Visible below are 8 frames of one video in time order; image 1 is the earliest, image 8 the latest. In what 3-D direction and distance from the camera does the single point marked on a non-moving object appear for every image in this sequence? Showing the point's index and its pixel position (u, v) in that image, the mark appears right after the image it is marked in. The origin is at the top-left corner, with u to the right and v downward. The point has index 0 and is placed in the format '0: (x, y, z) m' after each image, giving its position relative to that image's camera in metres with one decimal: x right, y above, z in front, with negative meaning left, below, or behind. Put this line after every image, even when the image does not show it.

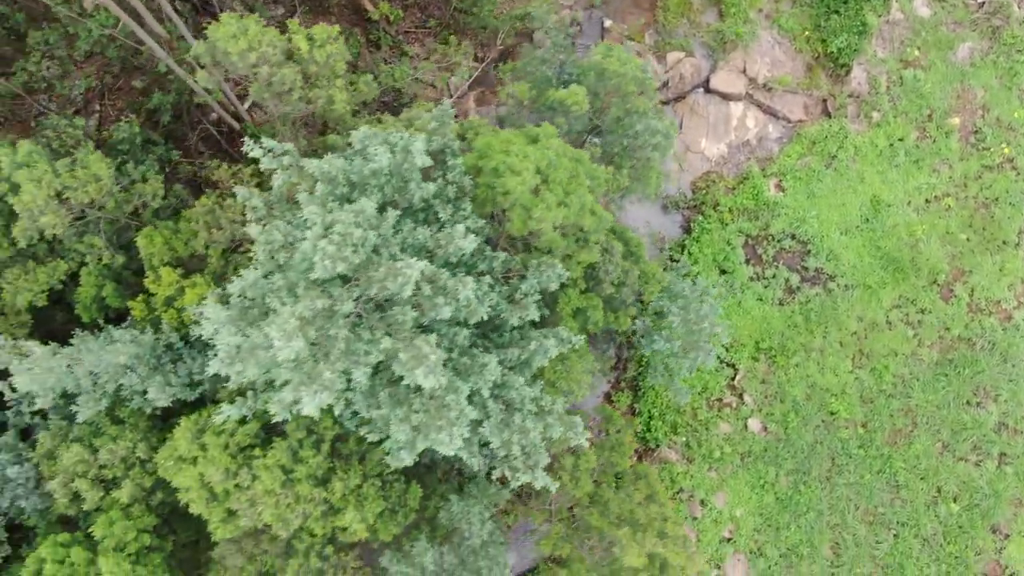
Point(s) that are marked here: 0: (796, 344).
0: (+6.0, -1.2, +15.4) m
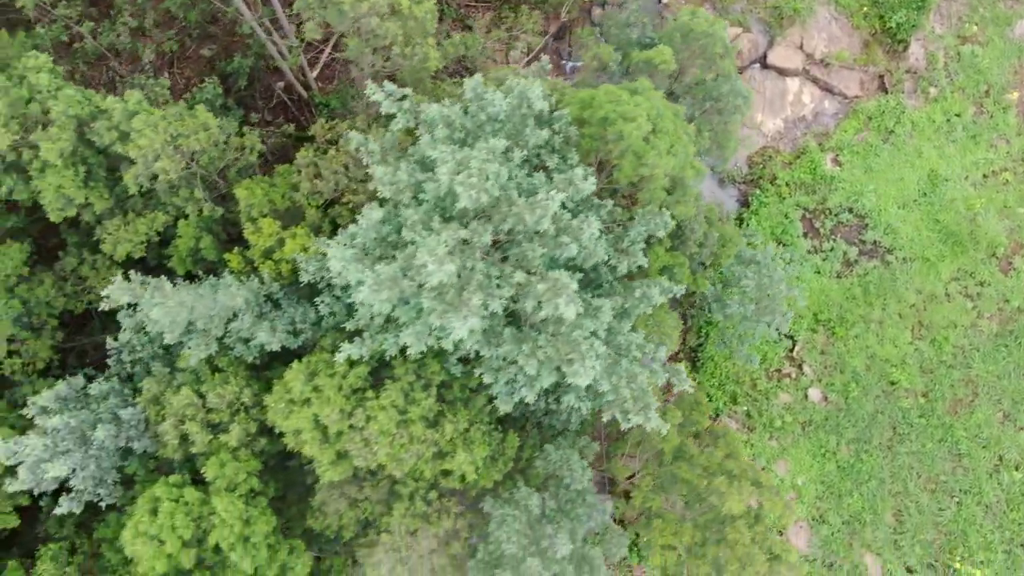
0: (+7.3, -0.6, +15.6) m
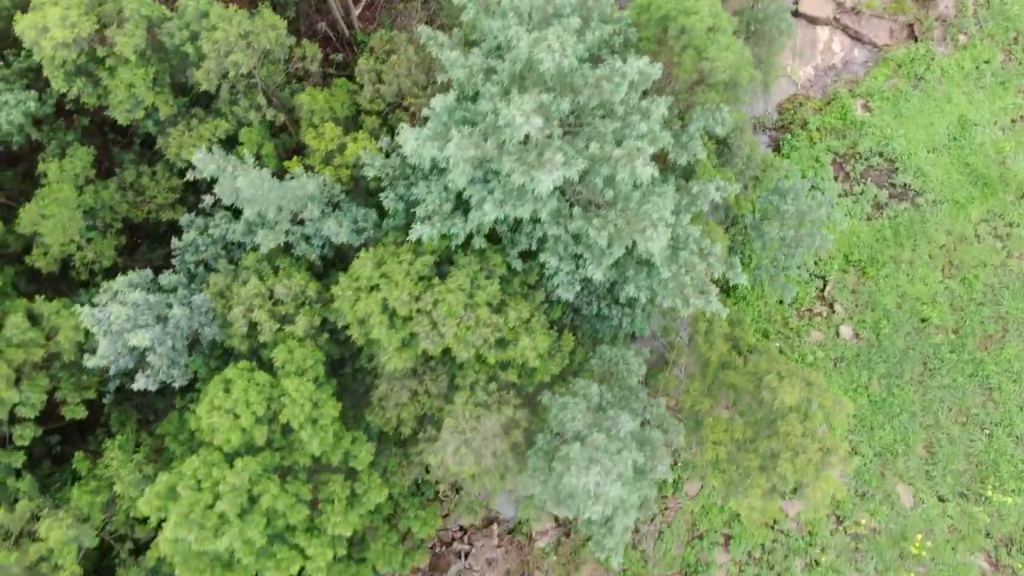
0: (+8.0, +0.7, +15.8) m
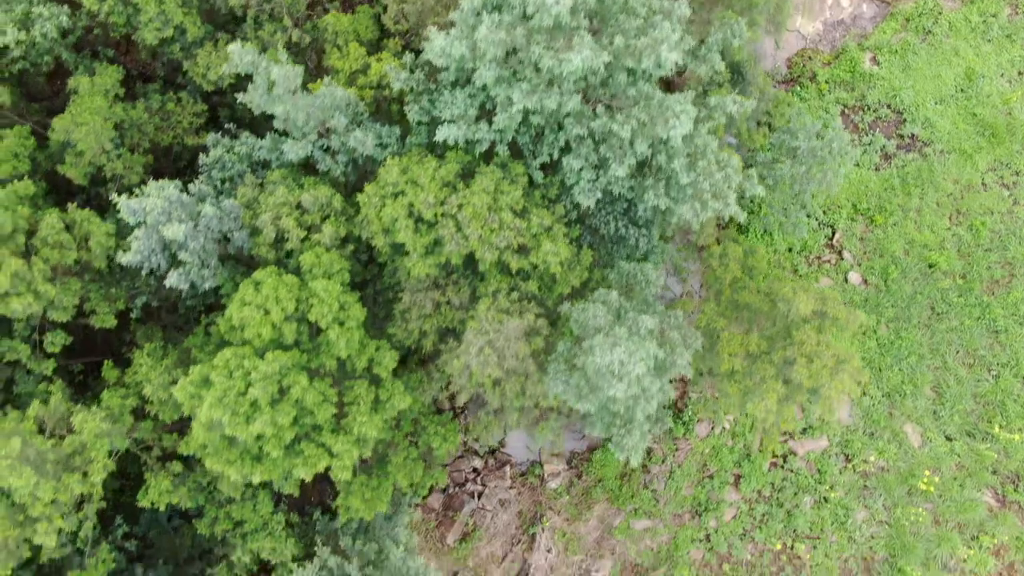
0: (+8.3, +1.8, +16.0) m
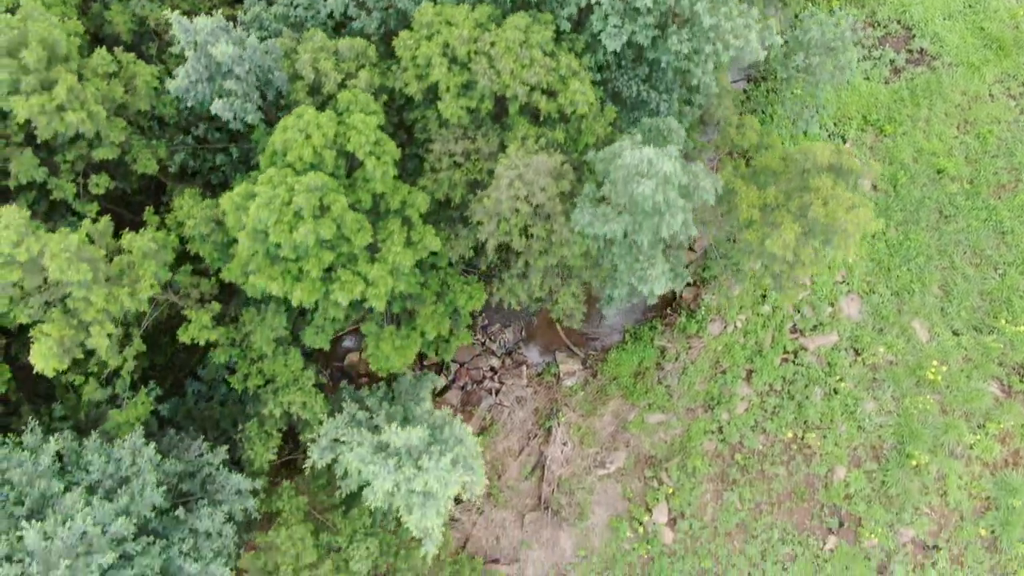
0: (+8.7, +3.9, +16.4) m
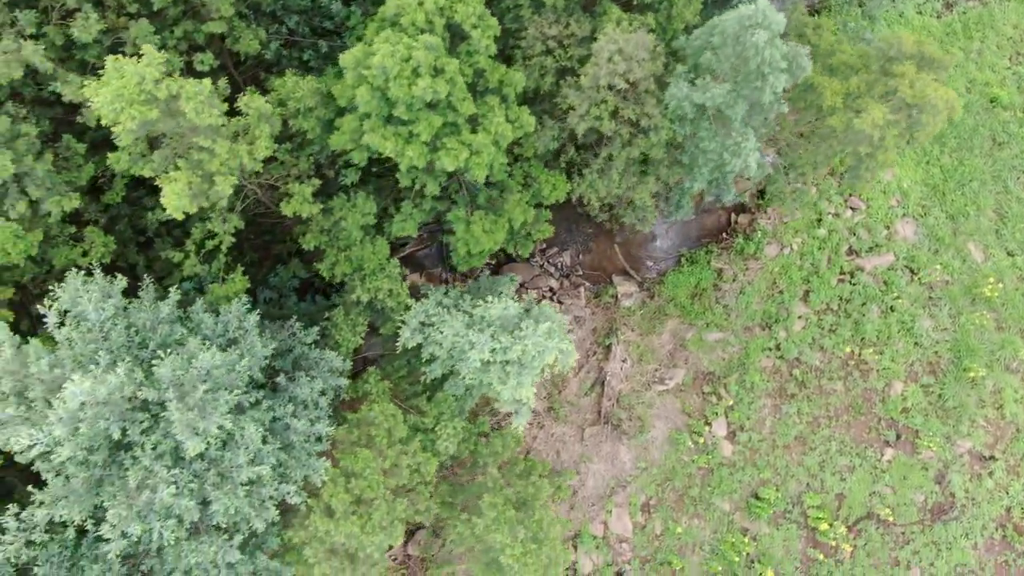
0: (+10.1, +5.5, +16.7) m
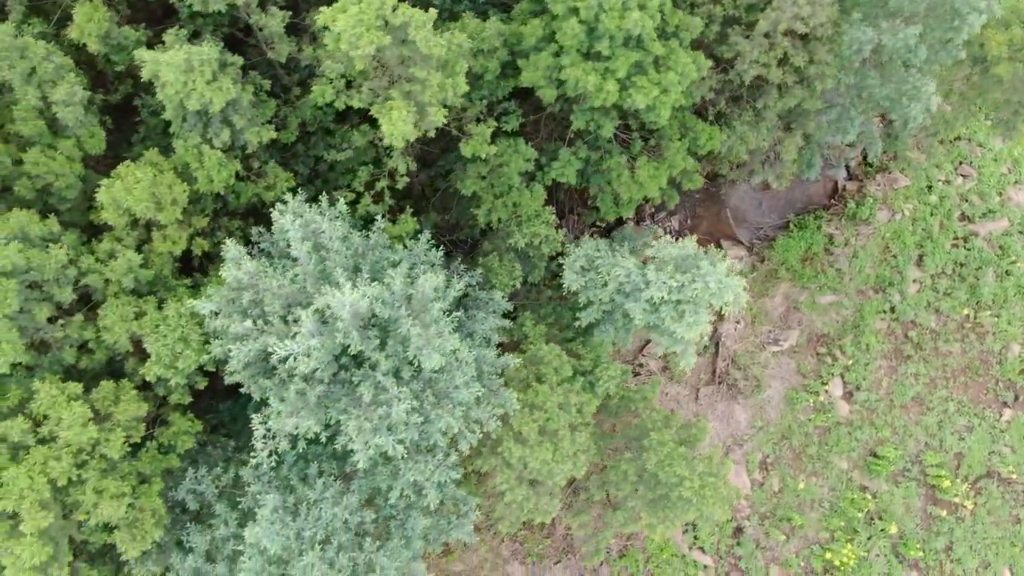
0: (+12.7, +6.2, +16.9) m
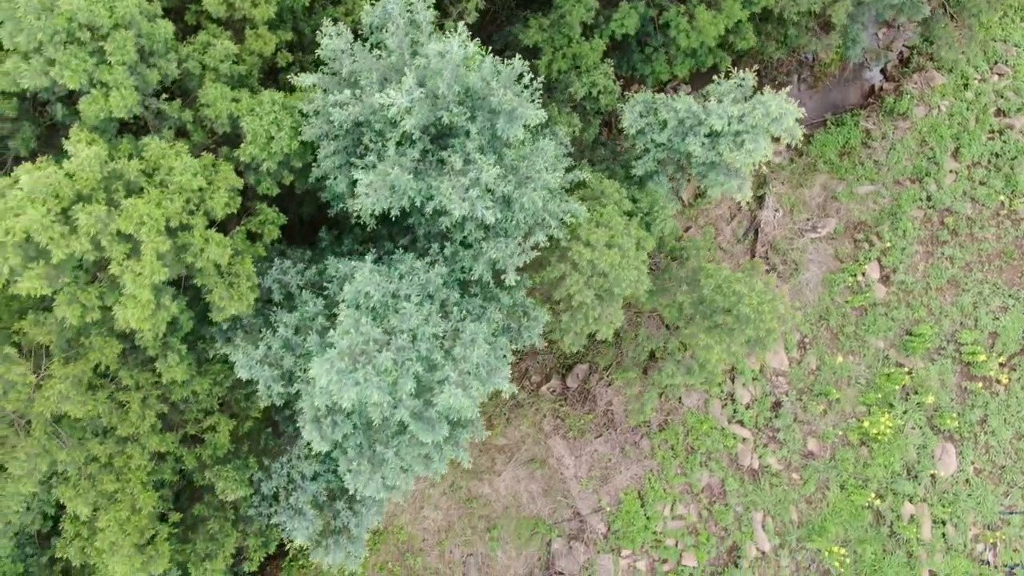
0: (+13.8, +8.5, +17.3) m
